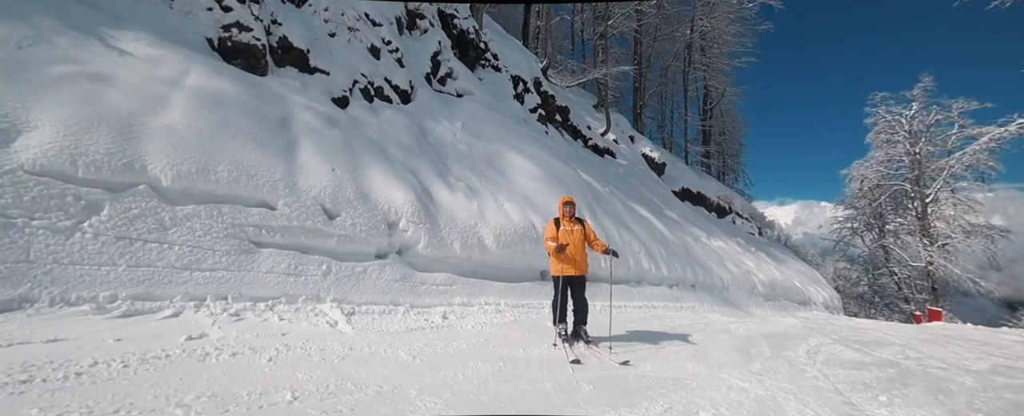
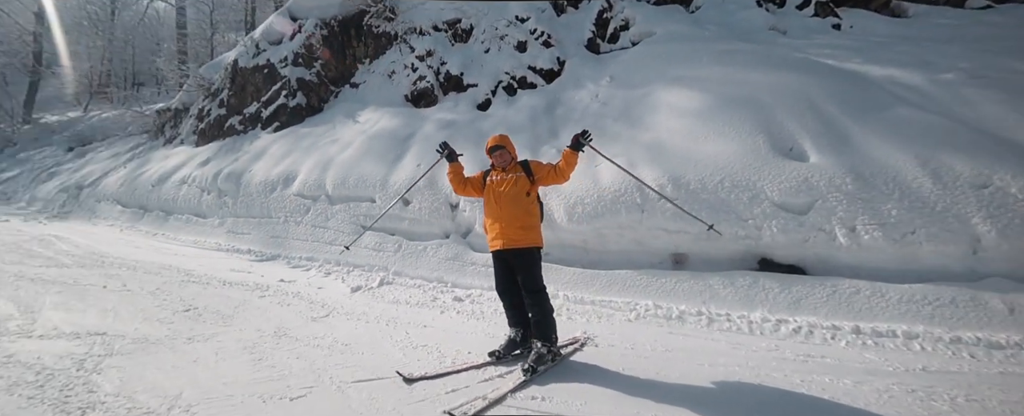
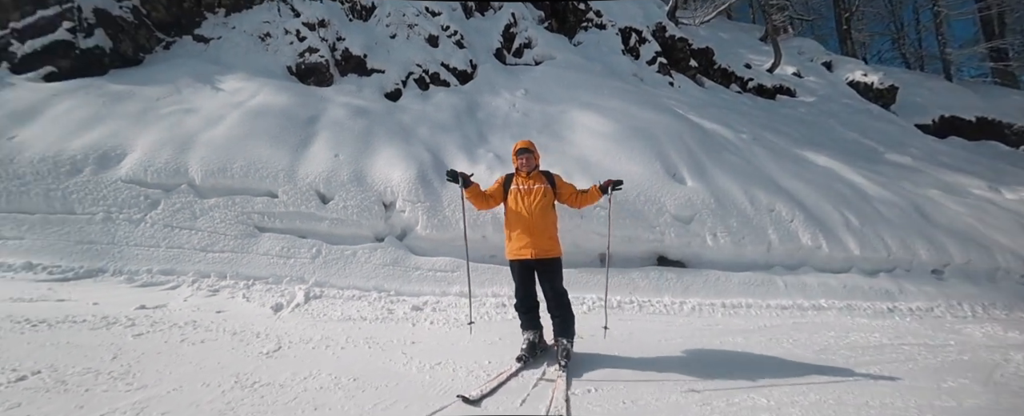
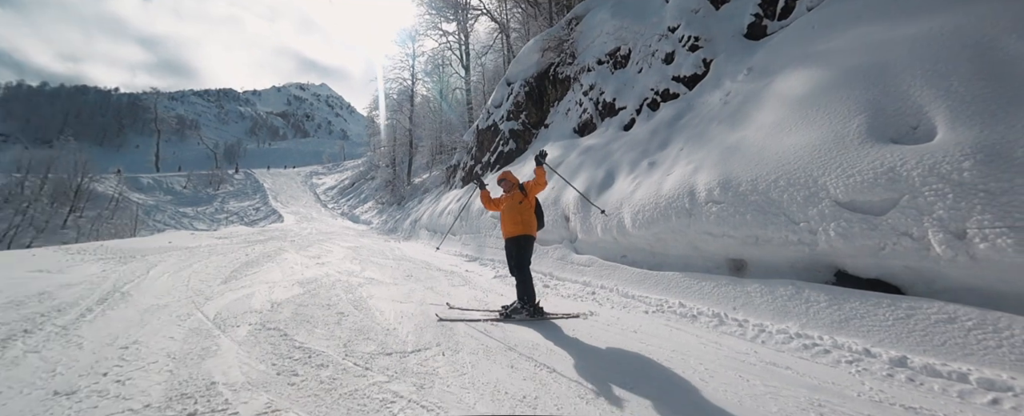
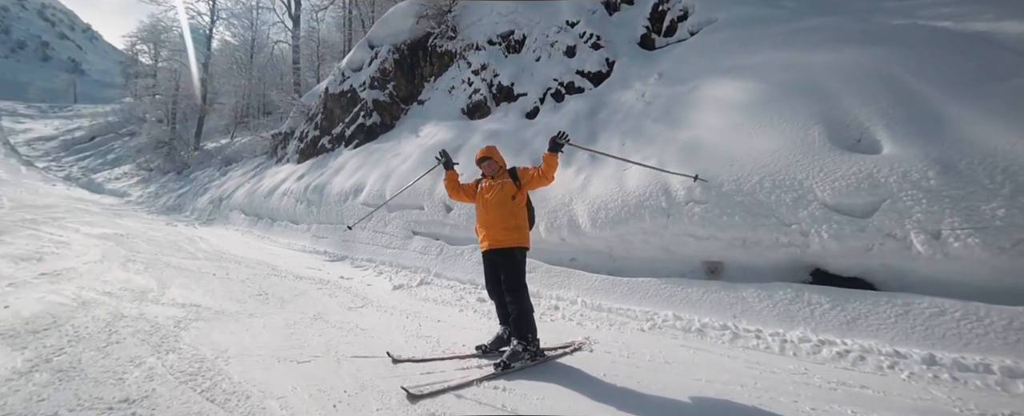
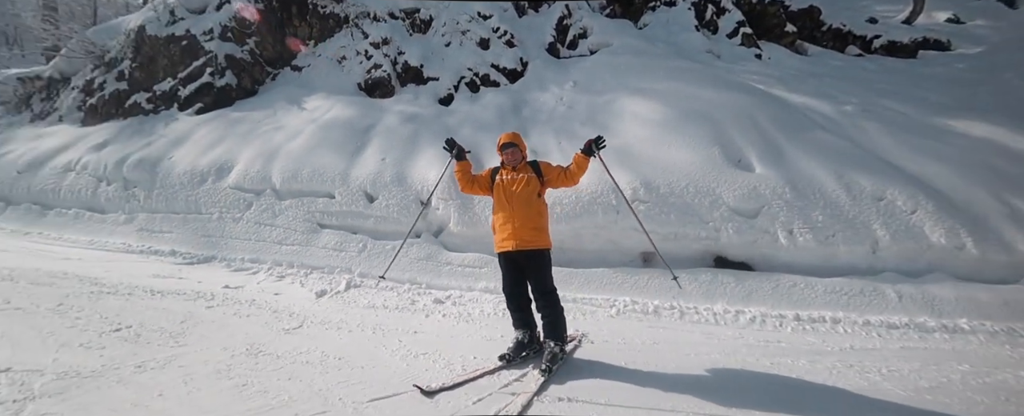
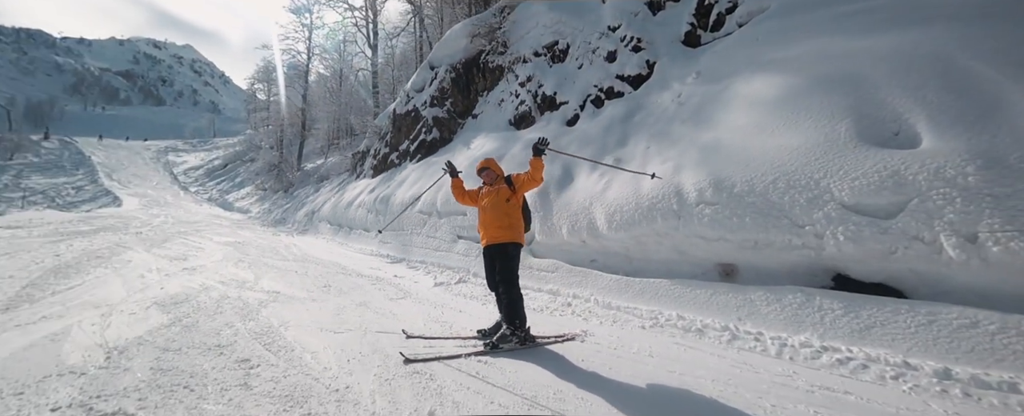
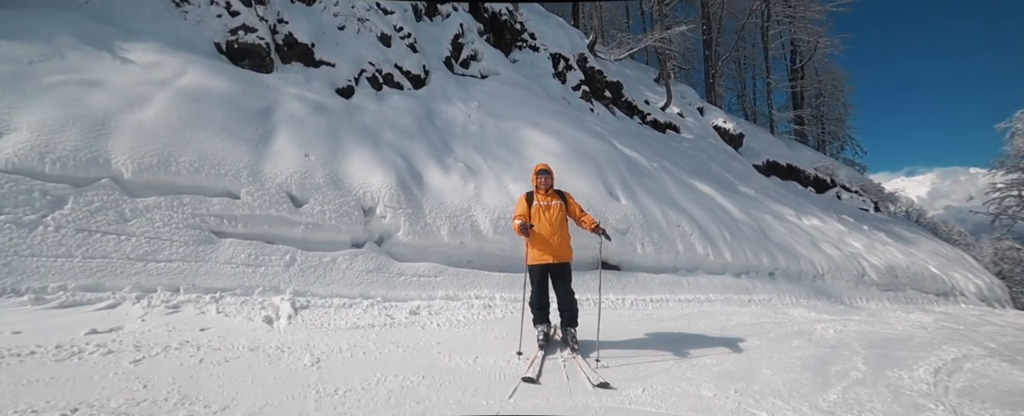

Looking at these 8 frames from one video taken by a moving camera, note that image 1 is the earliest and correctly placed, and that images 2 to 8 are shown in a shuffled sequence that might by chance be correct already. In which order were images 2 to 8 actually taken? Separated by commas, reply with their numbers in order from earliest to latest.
8, 3, 6, 2, 5, 7, 4
